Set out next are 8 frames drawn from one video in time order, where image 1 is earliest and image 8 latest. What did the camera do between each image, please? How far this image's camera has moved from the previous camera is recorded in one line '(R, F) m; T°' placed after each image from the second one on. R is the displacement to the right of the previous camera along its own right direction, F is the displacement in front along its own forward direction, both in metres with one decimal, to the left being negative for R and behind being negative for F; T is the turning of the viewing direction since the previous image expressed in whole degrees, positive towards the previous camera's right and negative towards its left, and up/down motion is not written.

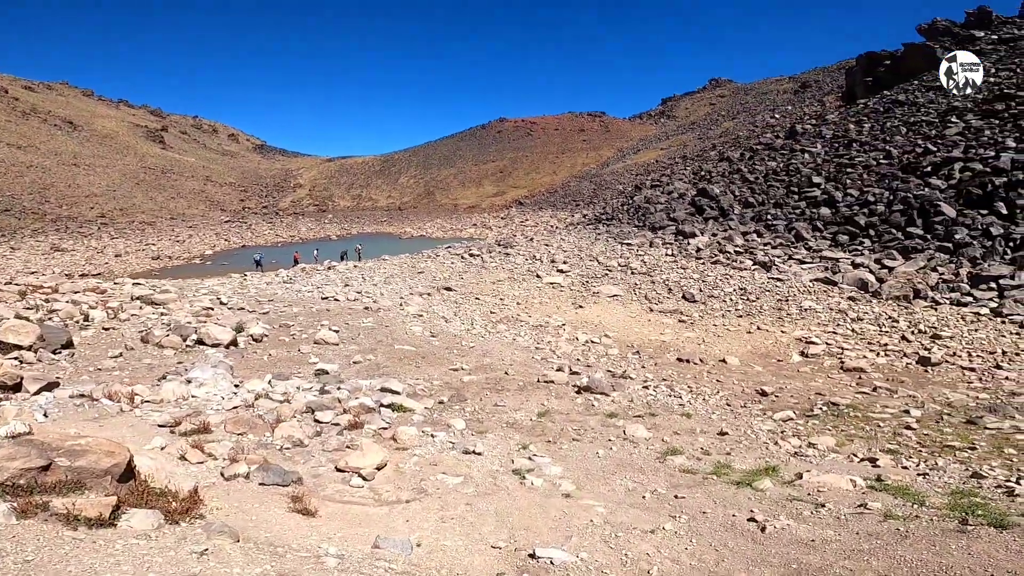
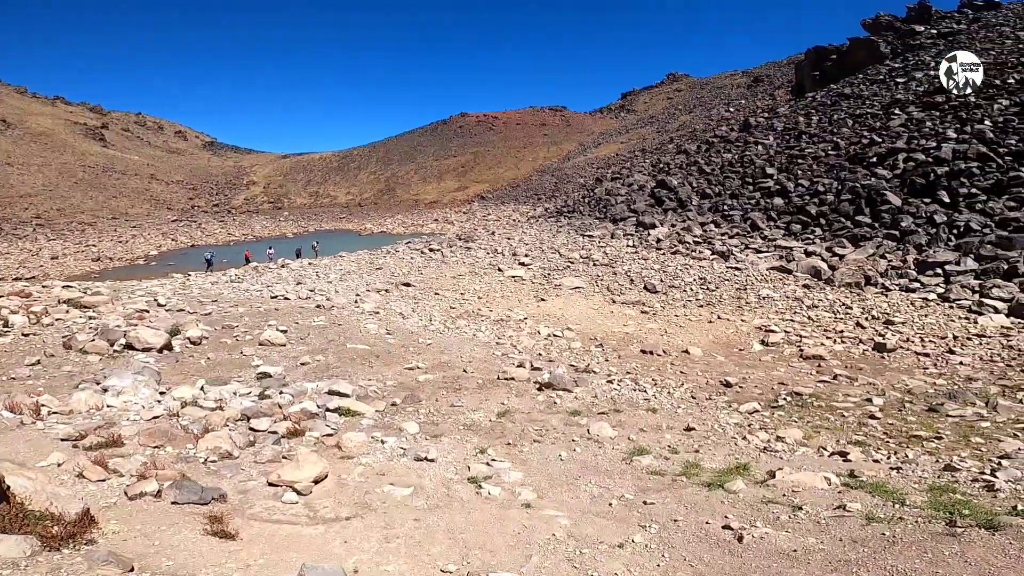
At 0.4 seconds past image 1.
(+0.1, +0.4) m; +4°
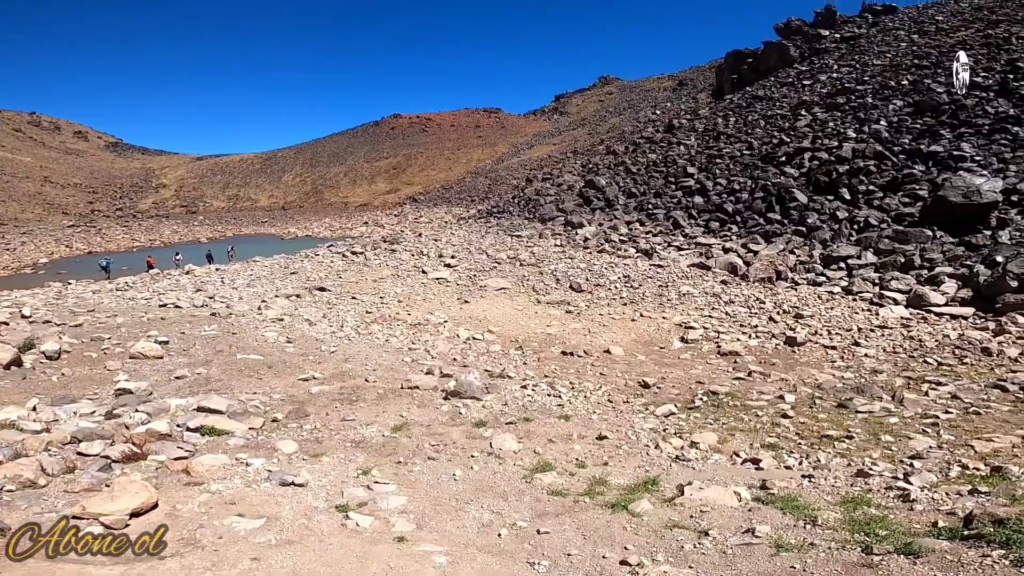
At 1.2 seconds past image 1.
(+0.4, +0.6) m; +7°
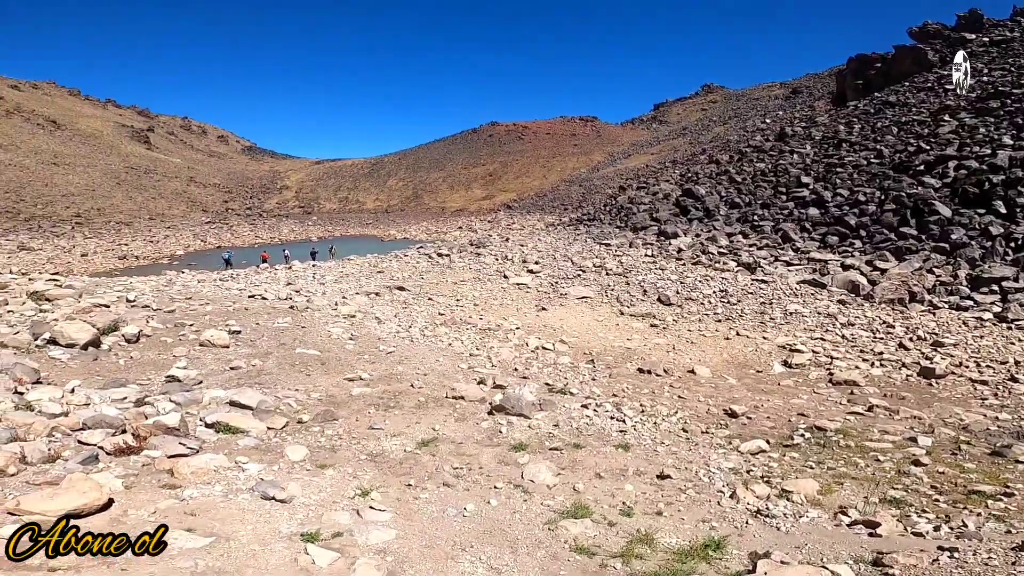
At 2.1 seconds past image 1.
(+0.4, +0.8) m; -10°
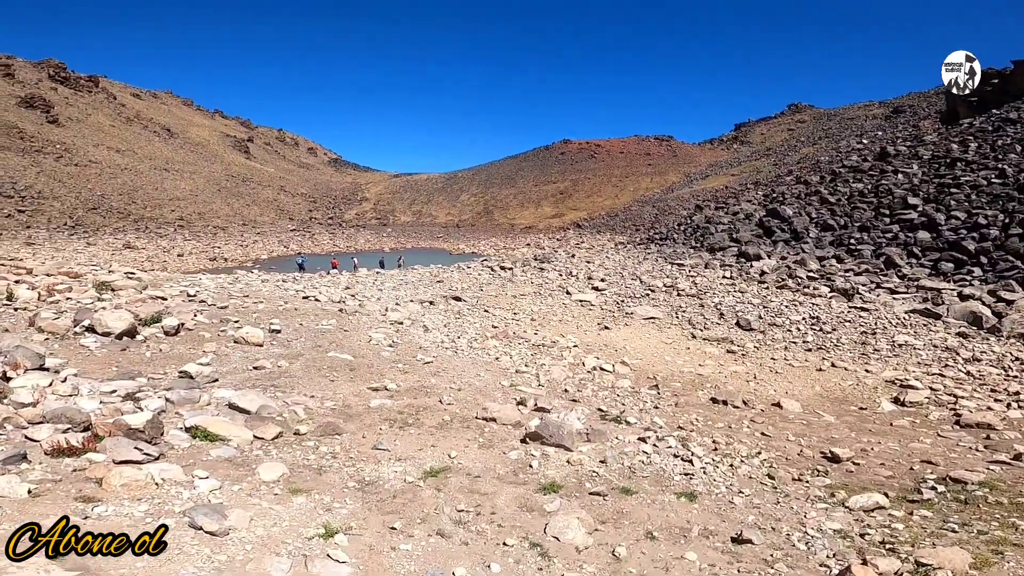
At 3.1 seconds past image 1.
(+0.2, +1.0) m; -7°
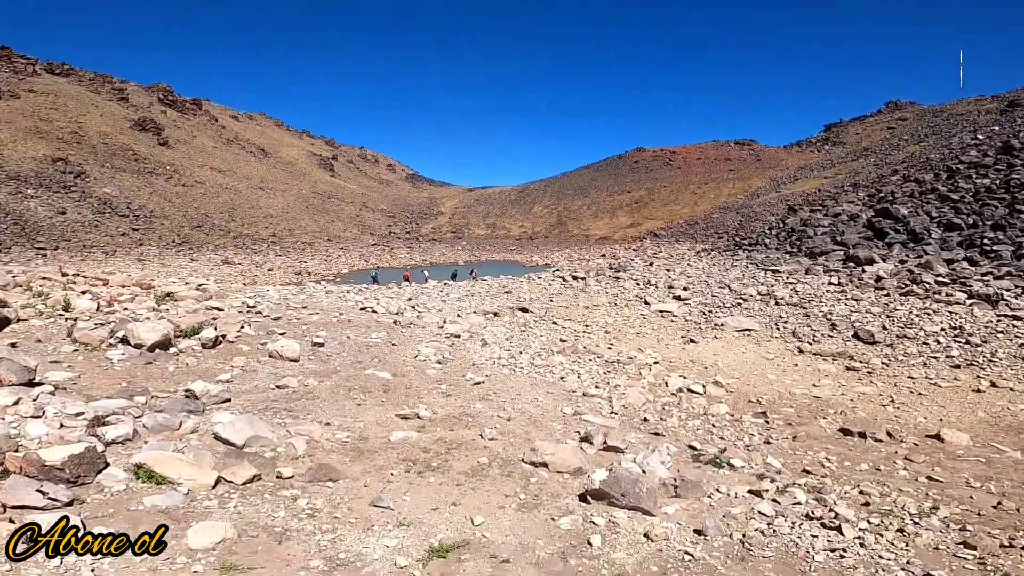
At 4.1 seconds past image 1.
(+0.1, +1.3) m; -8°
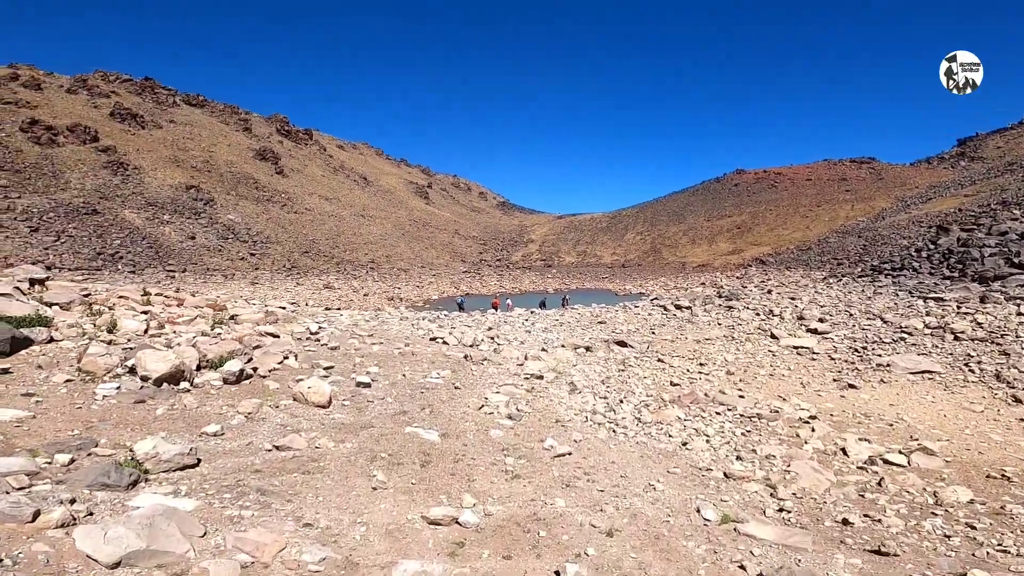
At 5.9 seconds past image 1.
(-0.1, +2.1) m; -9°
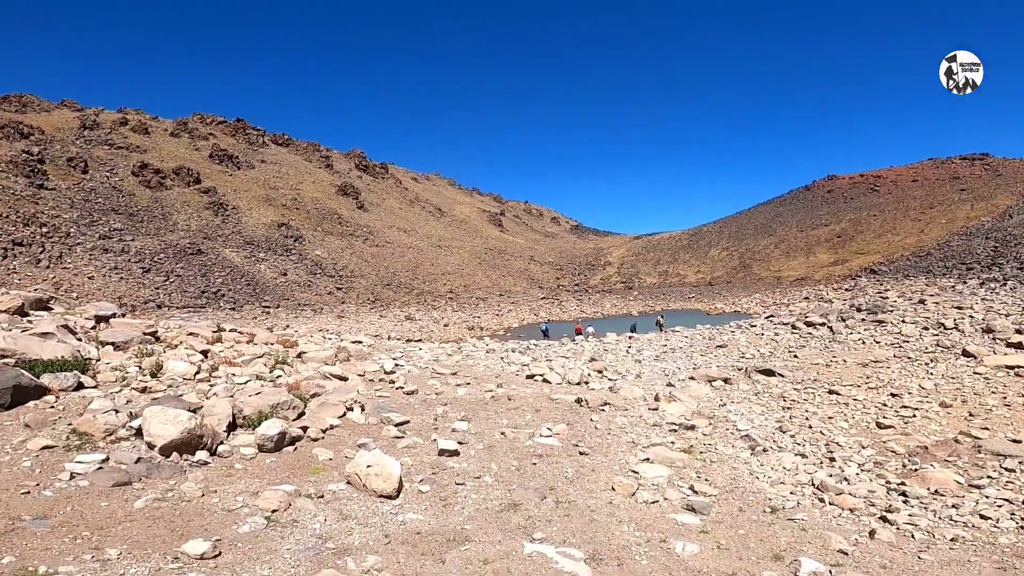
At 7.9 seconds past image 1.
(-0.6, +2.0) m; -8°
